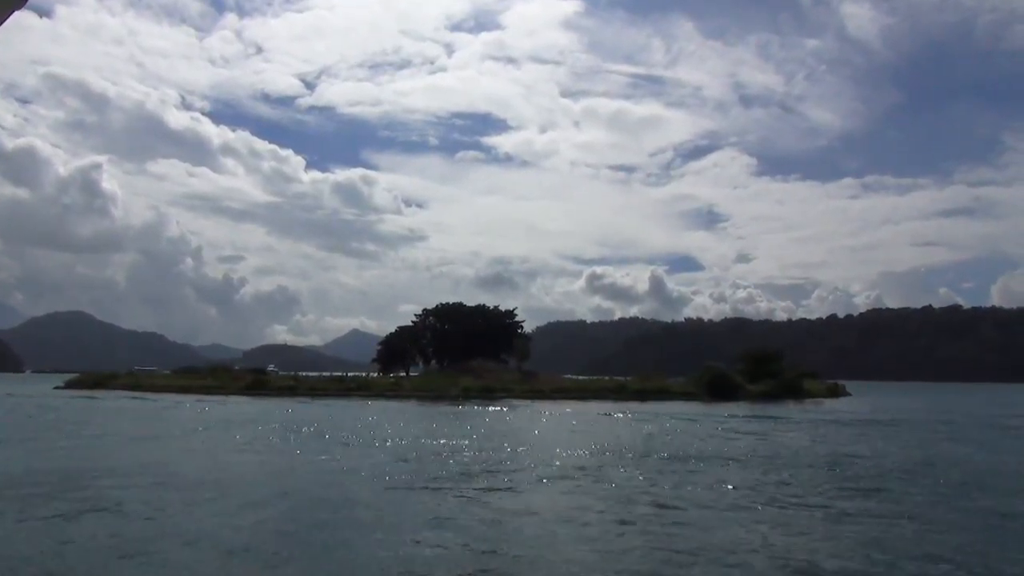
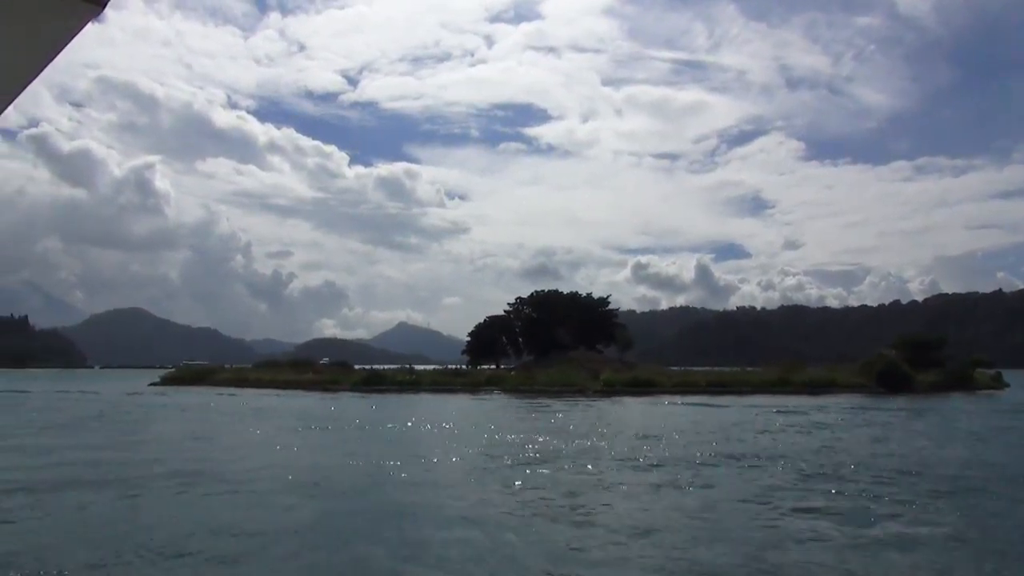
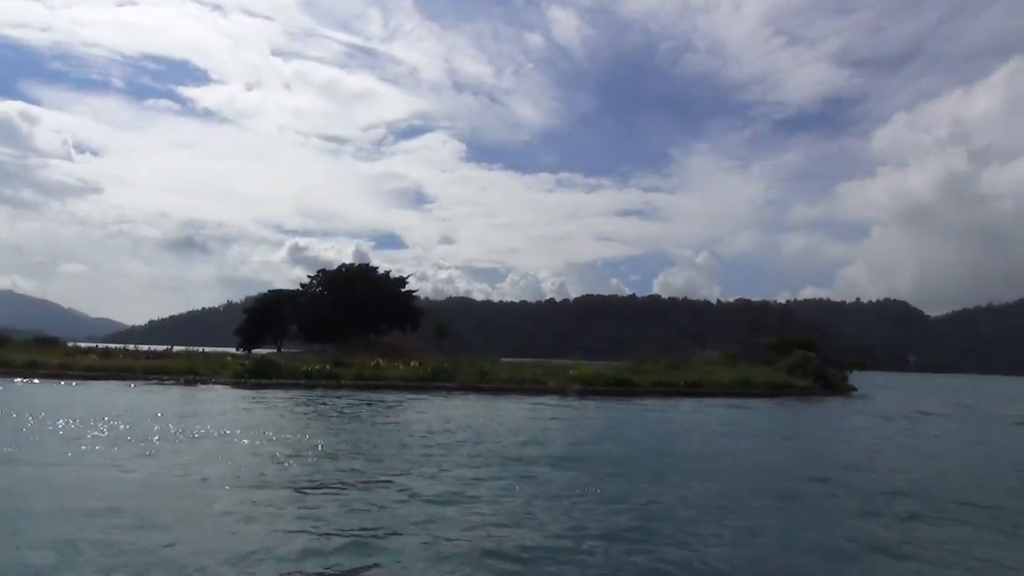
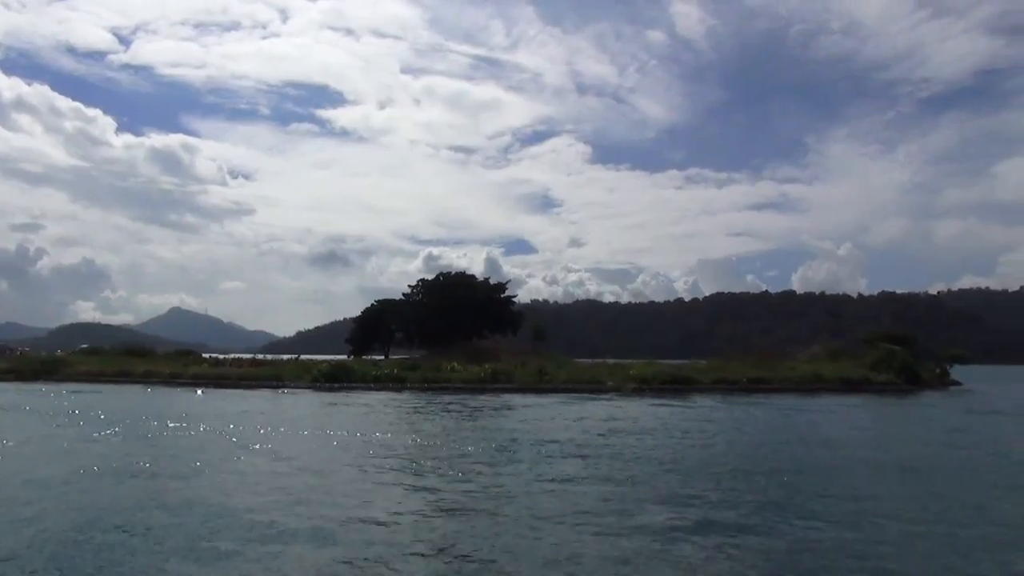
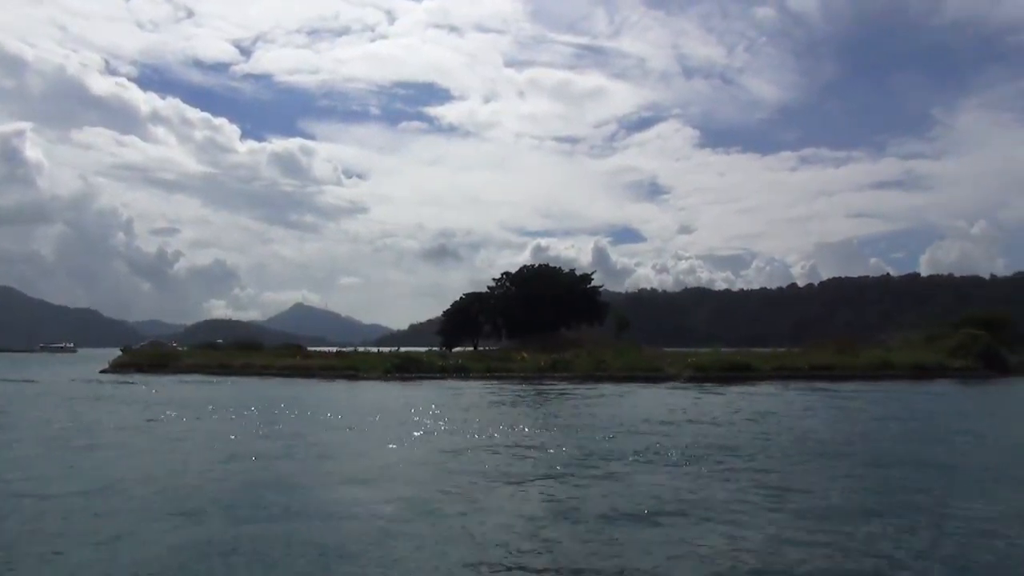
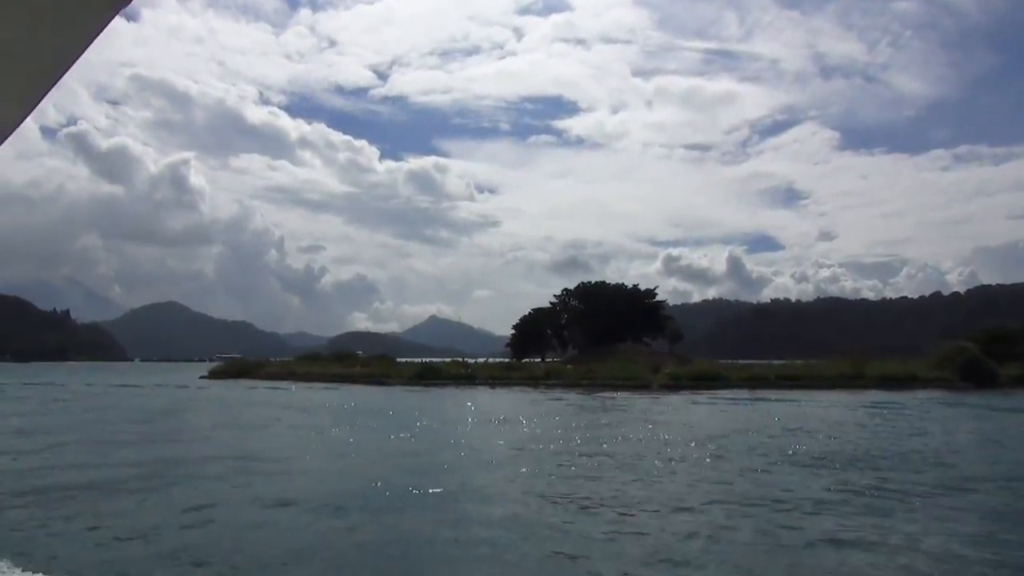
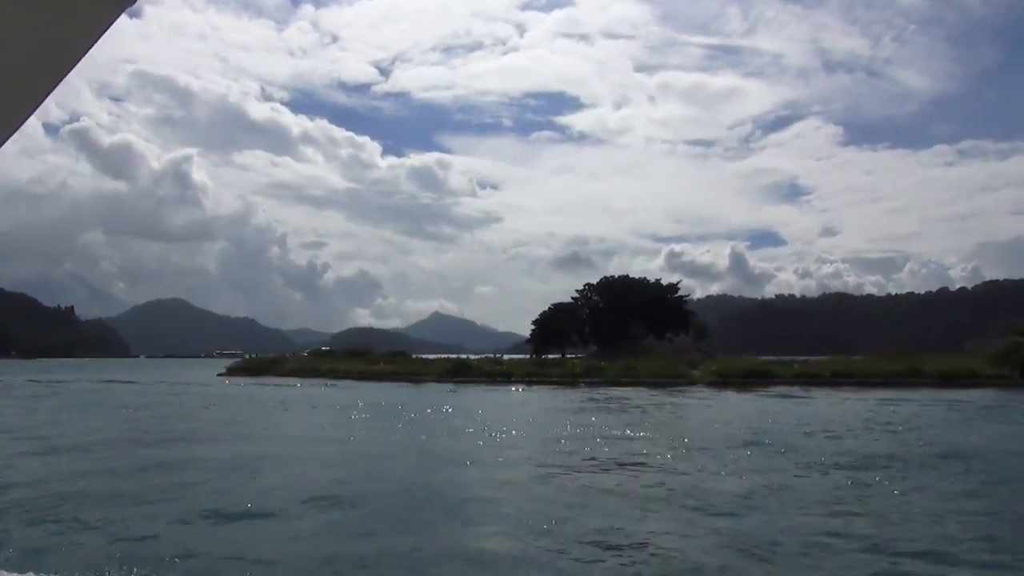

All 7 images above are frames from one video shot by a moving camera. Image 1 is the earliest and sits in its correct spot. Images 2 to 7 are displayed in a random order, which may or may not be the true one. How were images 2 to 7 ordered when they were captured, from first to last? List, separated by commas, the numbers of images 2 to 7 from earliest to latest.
2, 6, 7, 5, 4, 3
